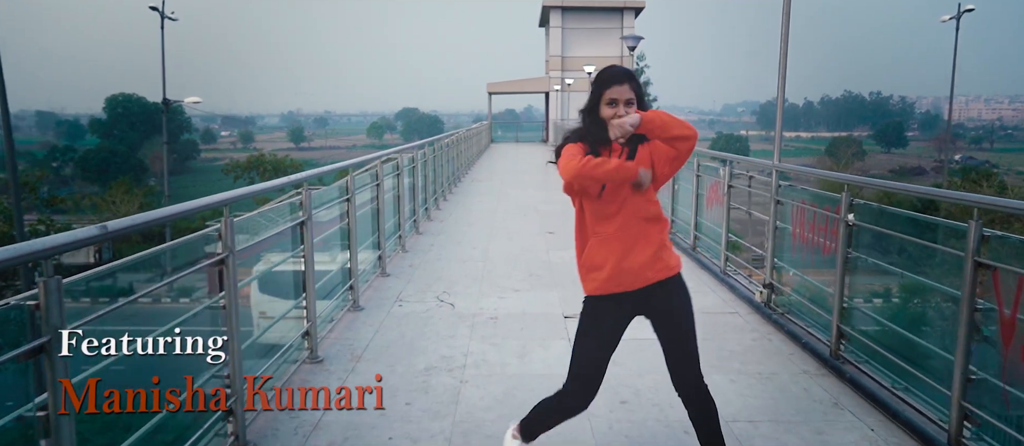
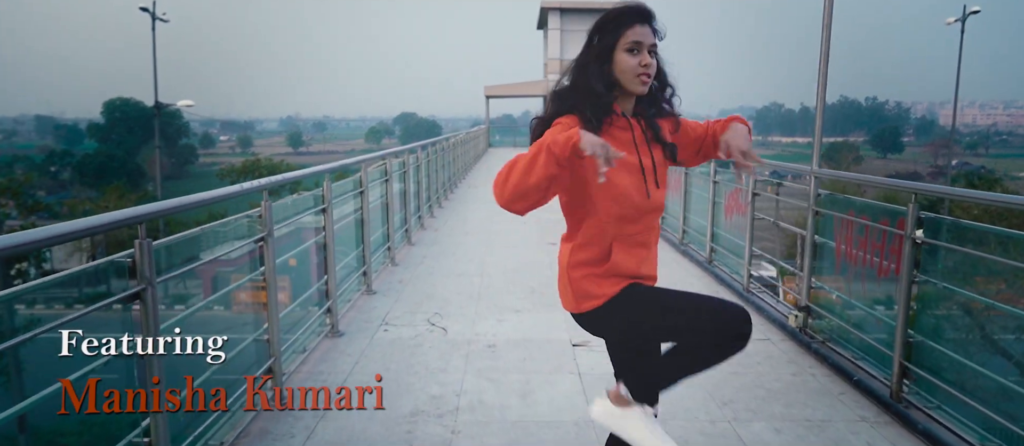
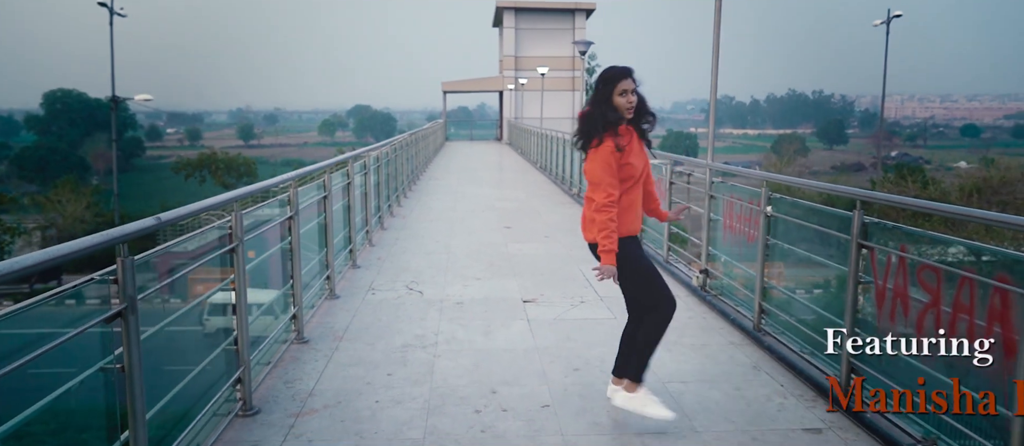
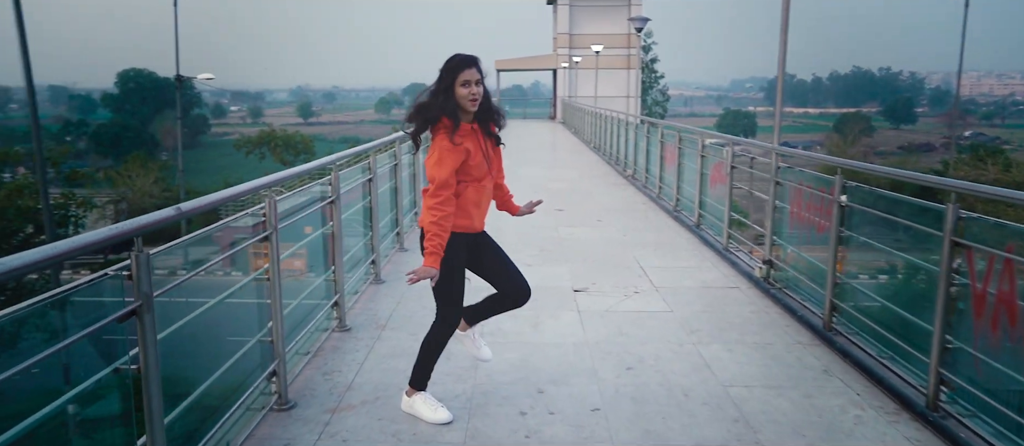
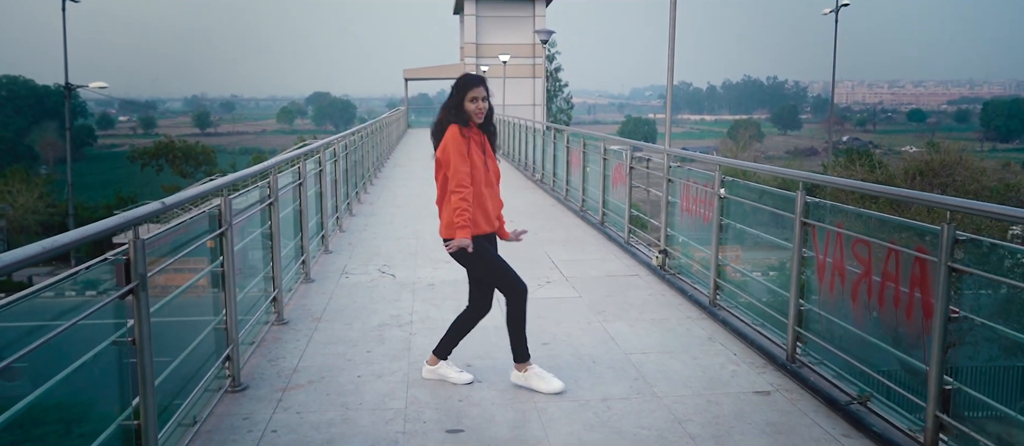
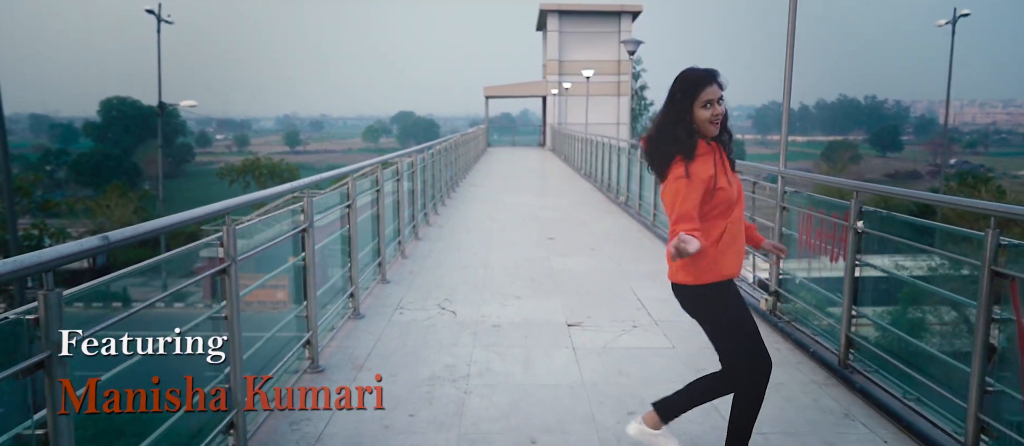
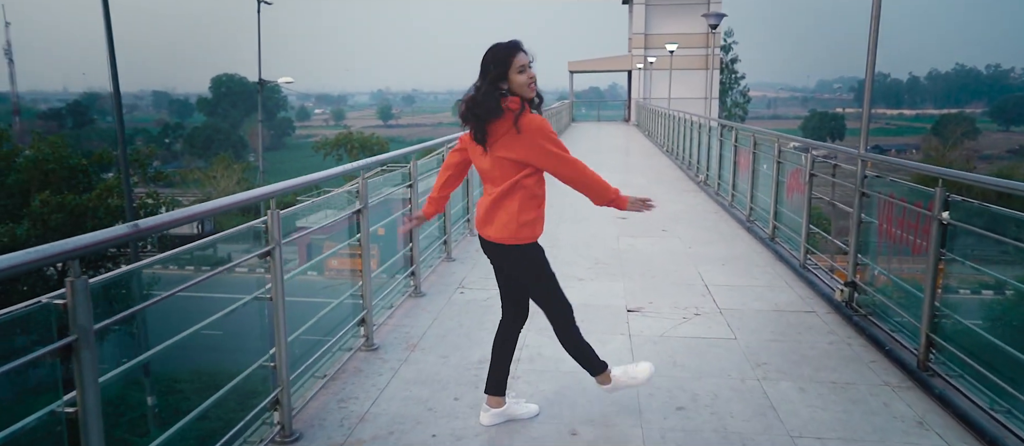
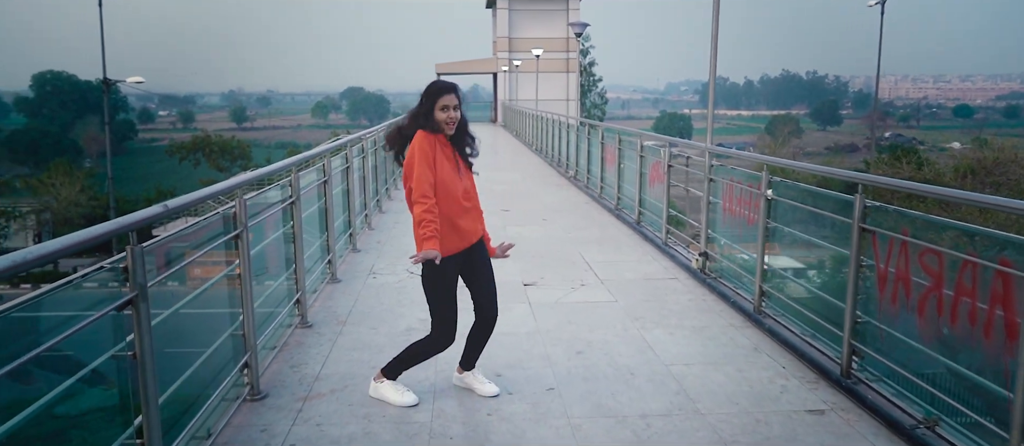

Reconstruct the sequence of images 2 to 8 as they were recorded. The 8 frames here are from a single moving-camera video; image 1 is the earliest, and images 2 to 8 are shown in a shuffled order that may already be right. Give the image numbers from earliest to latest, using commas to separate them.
2, 6, 3, 5, 8, 4, 7
